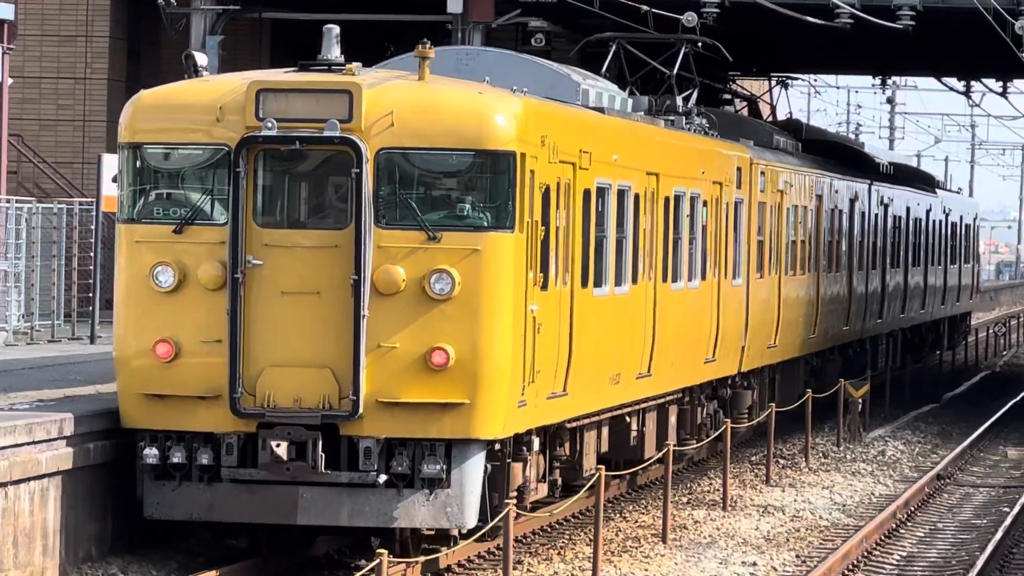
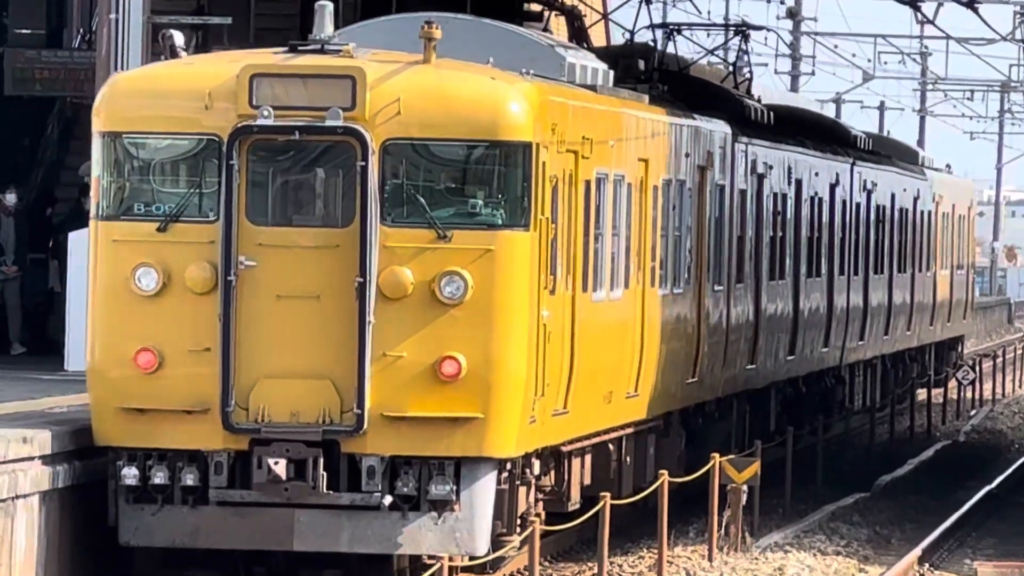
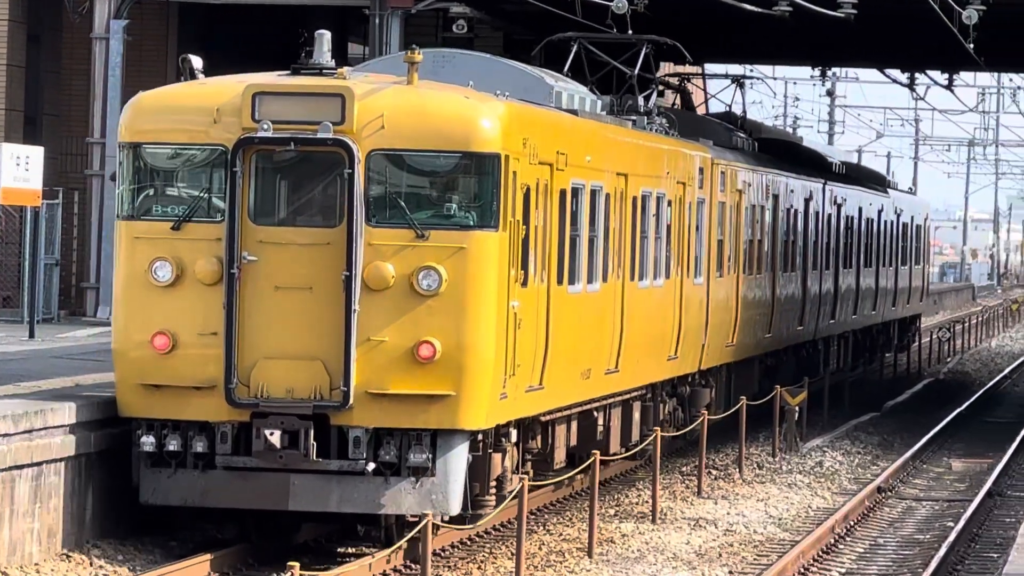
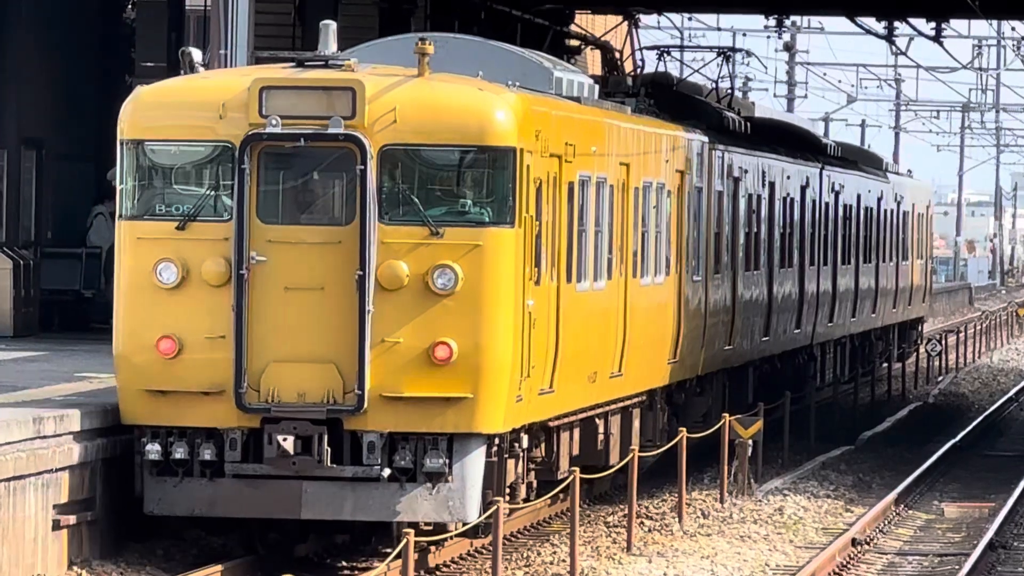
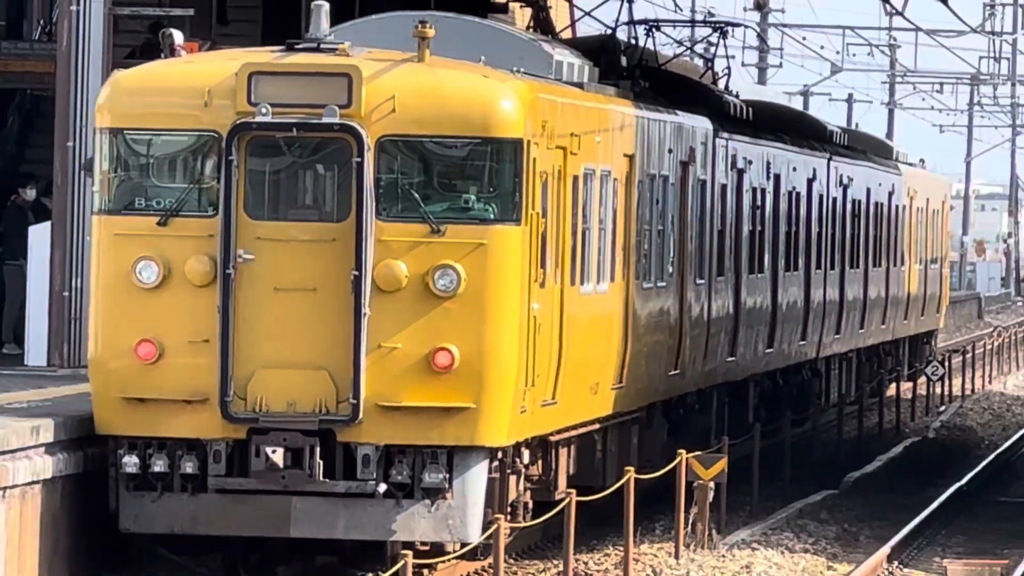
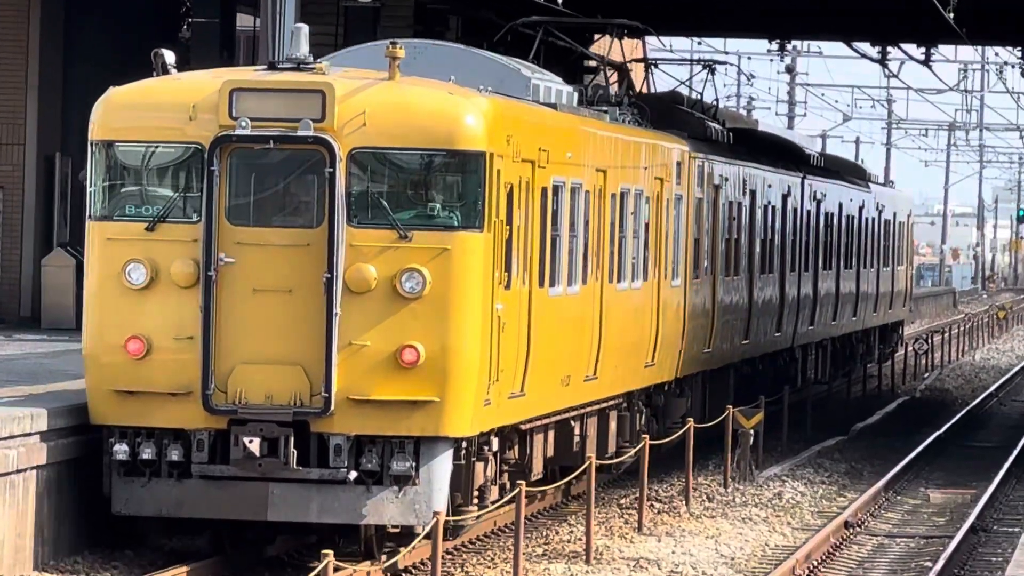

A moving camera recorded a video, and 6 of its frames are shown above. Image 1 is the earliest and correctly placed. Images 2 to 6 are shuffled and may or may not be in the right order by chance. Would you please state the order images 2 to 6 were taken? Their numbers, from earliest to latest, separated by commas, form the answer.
3, 6, 4, 2, 5
